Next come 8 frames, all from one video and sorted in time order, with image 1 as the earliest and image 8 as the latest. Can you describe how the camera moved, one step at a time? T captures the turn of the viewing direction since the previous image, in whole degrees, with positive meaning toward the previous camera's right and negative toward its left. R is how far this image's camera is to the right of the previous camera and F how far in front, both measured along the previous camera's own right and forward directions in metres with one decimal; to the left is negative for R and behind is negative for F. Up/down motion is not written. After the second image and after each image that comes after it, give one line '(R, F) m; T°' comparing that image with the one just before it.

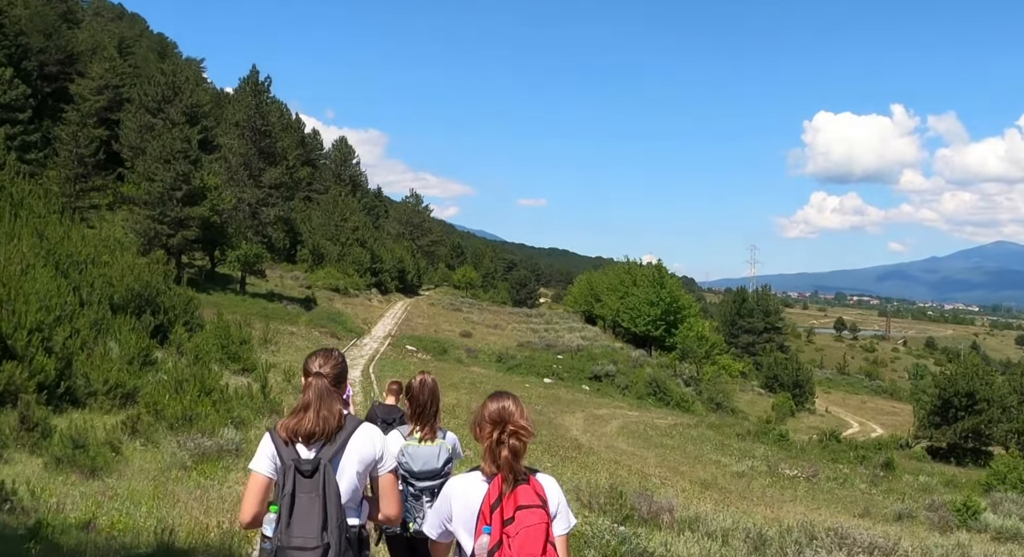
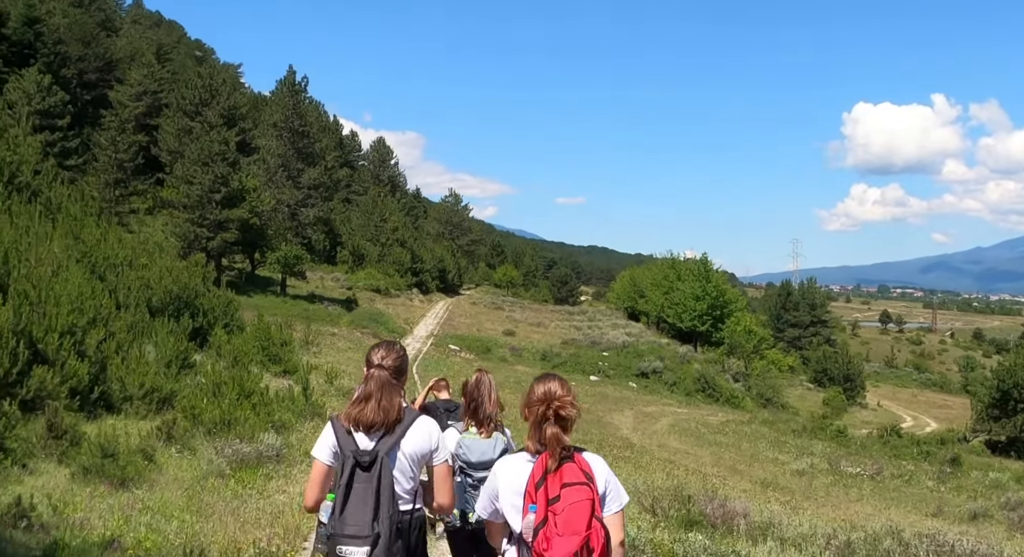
(-0.2, +0.8) m; -3°
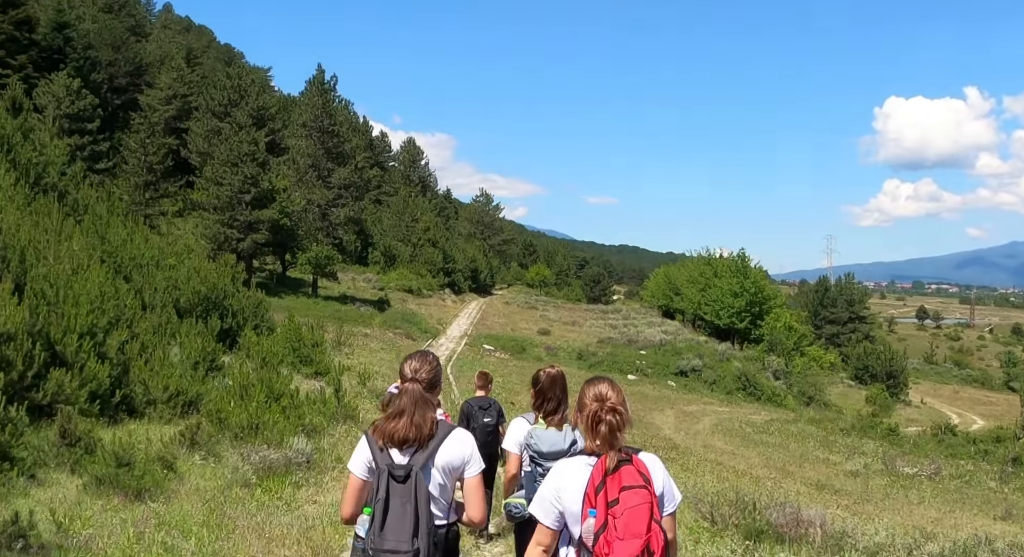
(-0.2, +0.8) m; -2°
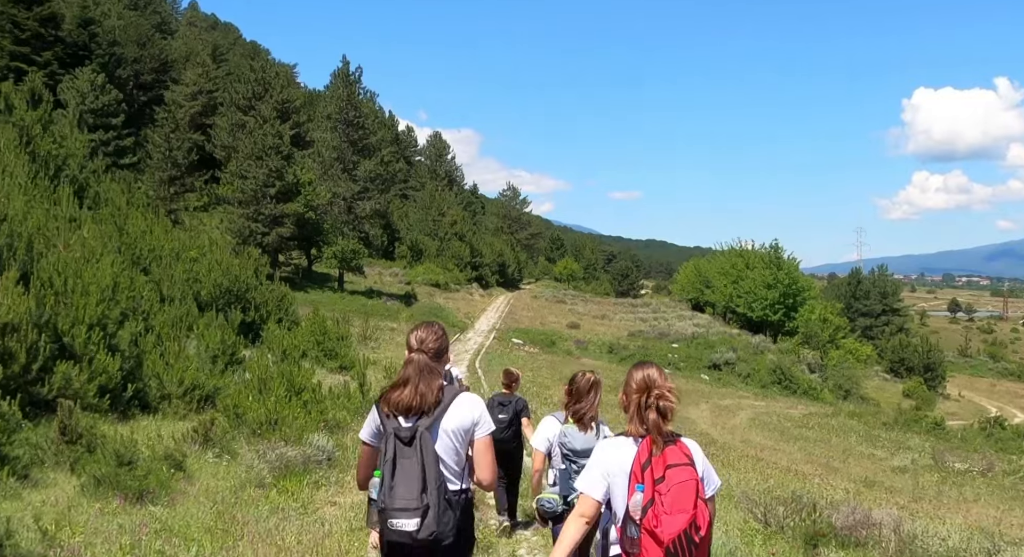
(-0.1, +0.8) m; -2°
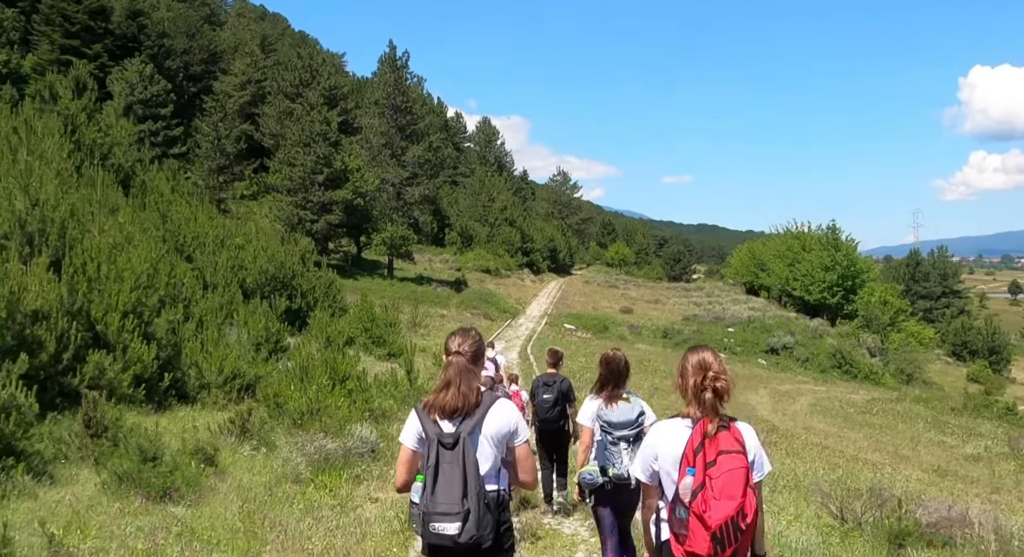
(0.0, +0.7) m; -3°
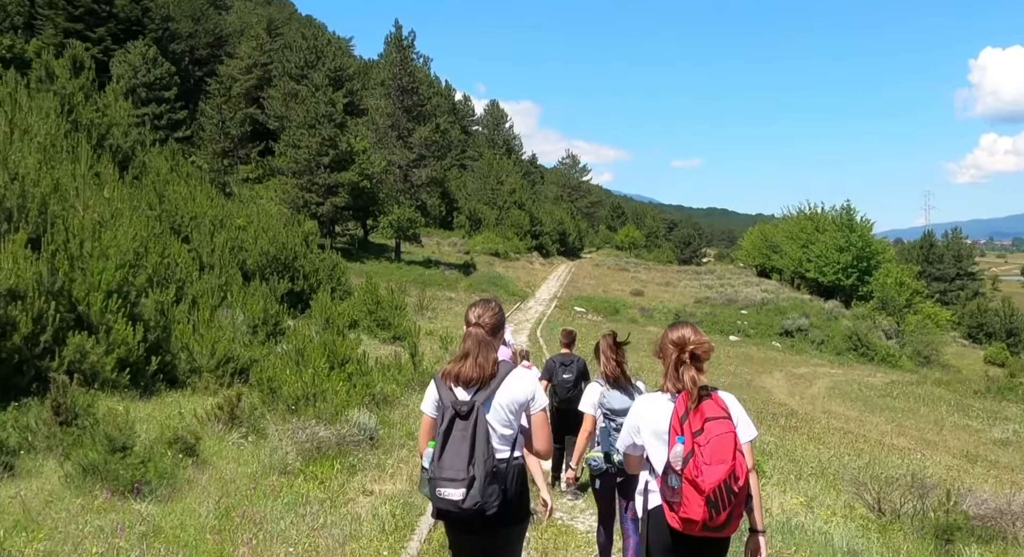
(0.0, +0.7) m; -1°
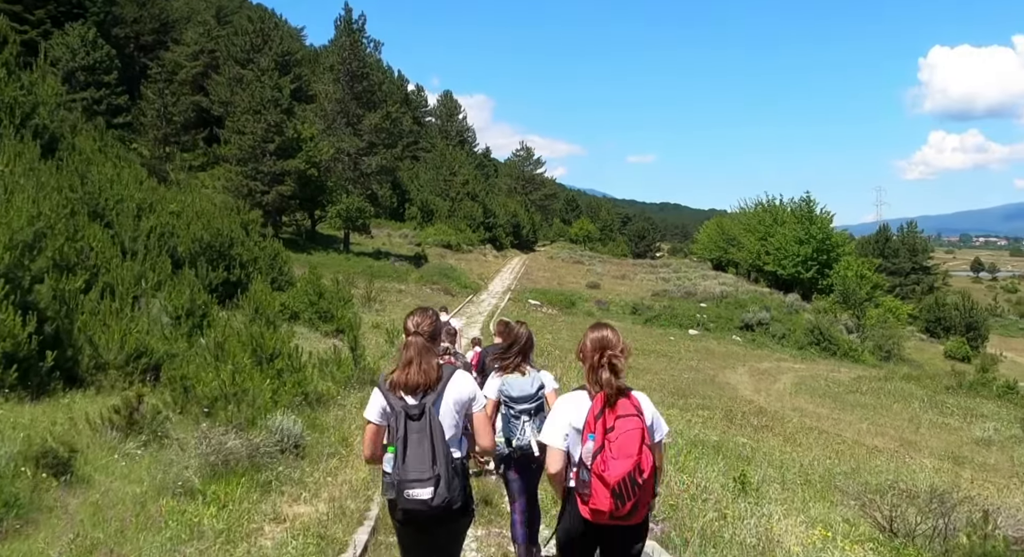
(+0.1, +1.2) m; +3°
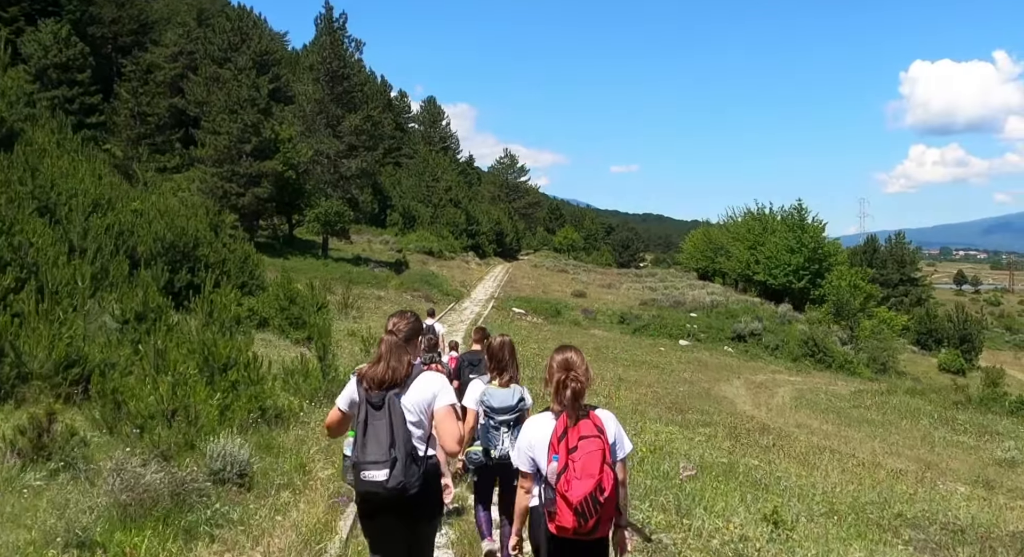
(-0.1, +1.3) m; +1°
